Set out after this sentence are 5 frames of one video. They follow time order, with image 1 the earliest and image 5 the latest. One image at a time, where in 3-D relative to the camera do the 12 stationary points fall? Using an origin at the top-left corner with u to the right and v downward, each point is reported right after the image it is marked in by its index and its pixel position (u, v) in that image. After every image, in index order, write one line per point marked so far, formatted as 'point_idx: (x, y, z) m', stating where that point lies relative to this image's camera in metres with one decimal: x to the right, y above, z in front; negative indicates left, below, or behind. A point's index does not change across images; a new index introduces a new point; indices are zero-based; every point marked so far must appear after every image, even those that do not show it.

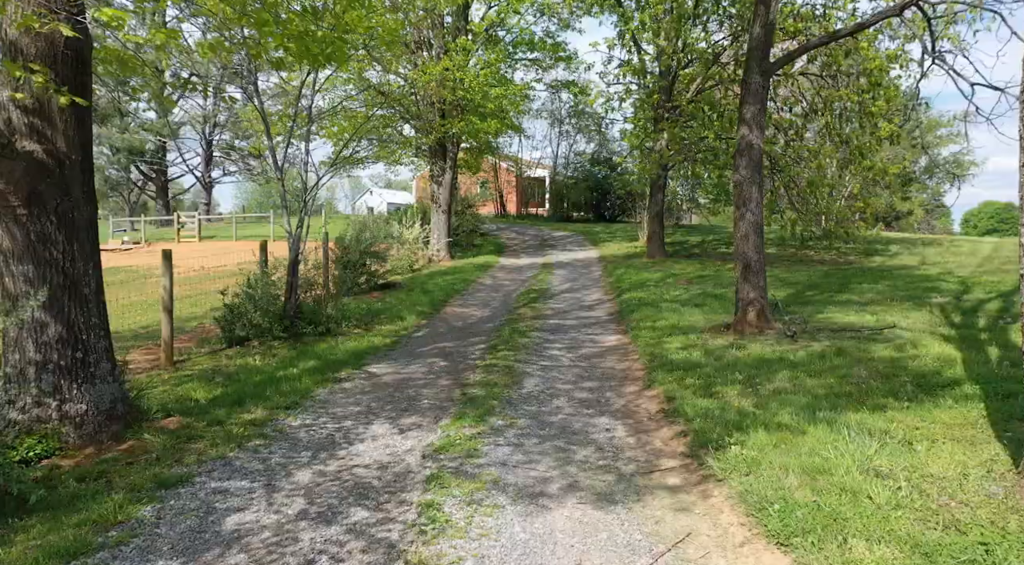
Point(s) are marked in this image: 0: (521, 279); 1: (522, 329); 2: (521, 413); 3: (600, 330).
0: (+0.2, +0.1, +16.4) m
1: (+0.1, -0.6, +9.7) m
2: (+0.1, -1.0, +5.7) m
3: (+1.2, -0.7, +9.6) m
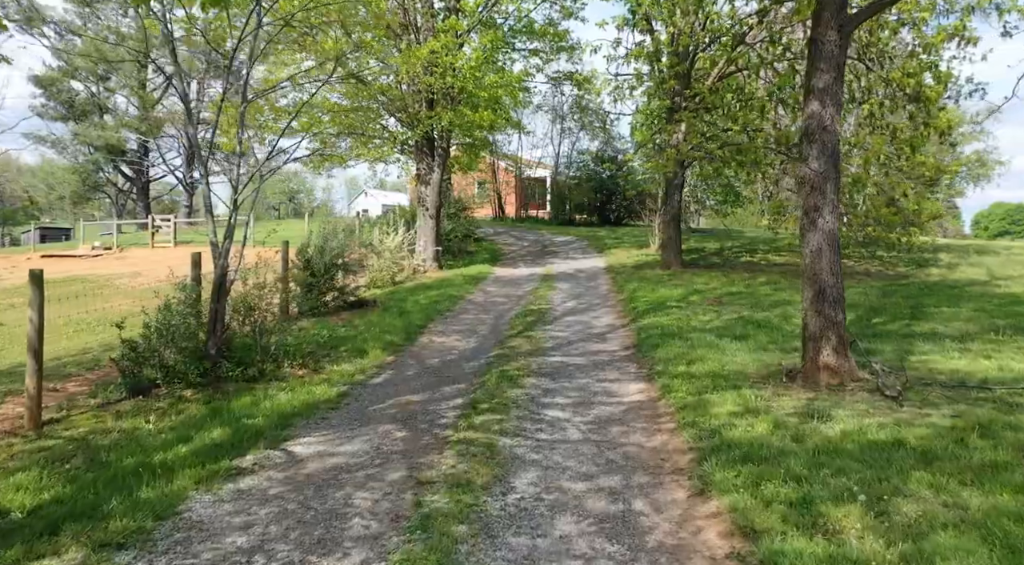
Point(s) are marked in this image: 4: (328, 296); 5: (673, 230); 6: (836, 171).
0: (+0.1, -0.2, +14.2) m
1: (0.0, -0.9, +7.5) m
2: (0.0, -1.3, +3.5) m
3: (+1.1, -0.9, +7.3) m
4: (-3.2, -0.2, +12.6) m
5: (+3.7, +1.2, +16.9) m
6: (+2.7, +0.9, +6.1) m
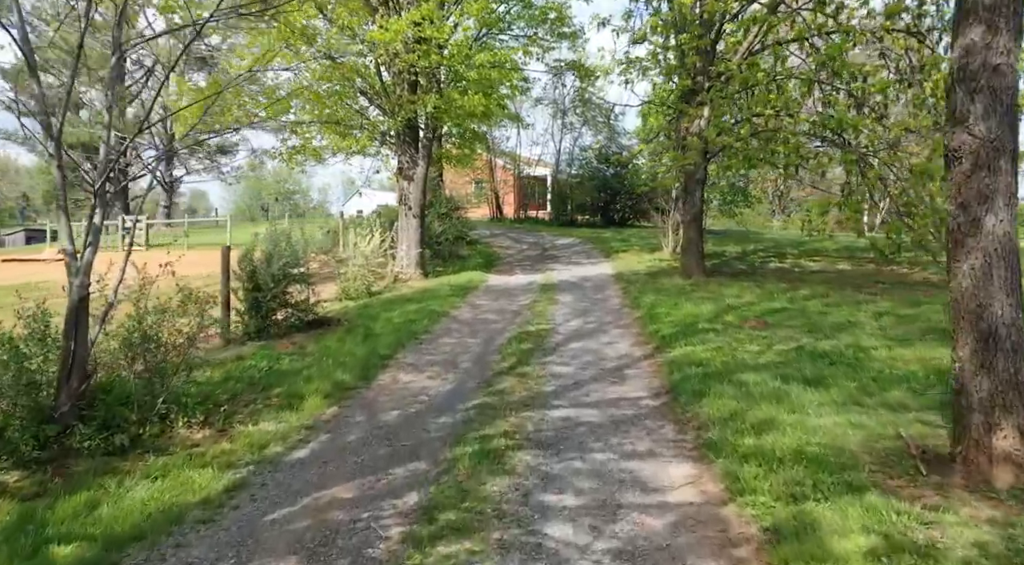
0: (0.0, -0.5, +11.9) m
1: (-0.1, -1.1, +5.1) m
2: (-0.1, -1.5, +1.2) m
3: (+0.9, -1.1, +5.0) m
4: (-3.3, -0.4, +10.3) m
5: (+3.6, +1.0, +14.6) m
6: (+2.6, +0.8, +3.8) m
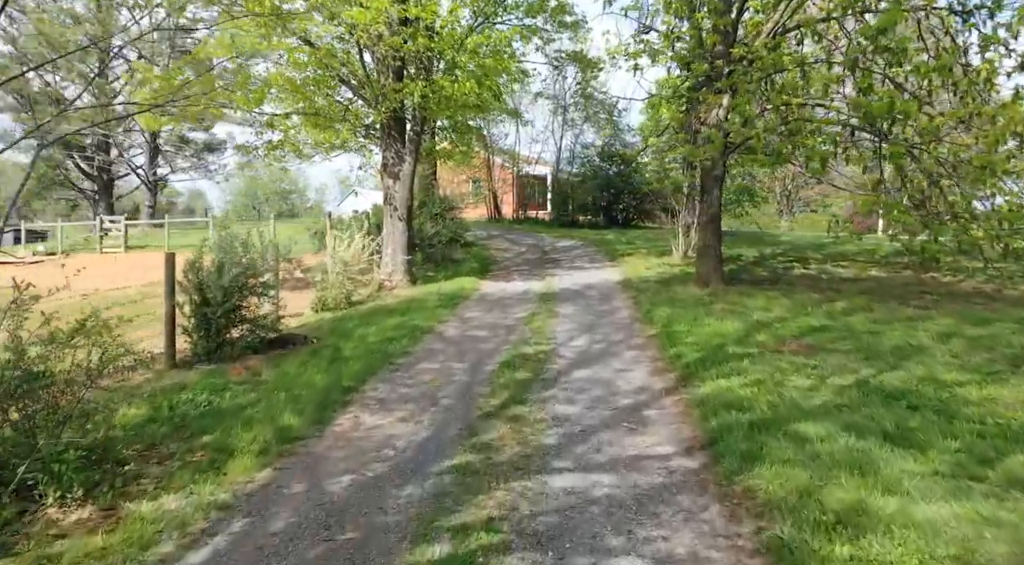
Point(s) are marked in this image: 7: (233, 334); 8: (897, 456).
0: (-0.1, -0.6, +10.4) m
1: (-0.1, -1.3, +3.6) m
2: (-0.2, -1.7, -0.3) m
3: (+0.9, -1.3, +3.5) m
4: (-3.4, -0.6, +8.8) m
5: (+3.6, +0.9, +13.1) m
6: (+2.6, +0.6, +2.3) m
7: (-3.4, -0.6, +8.8) m
8: (+2.3, -1.0, +4.3) m
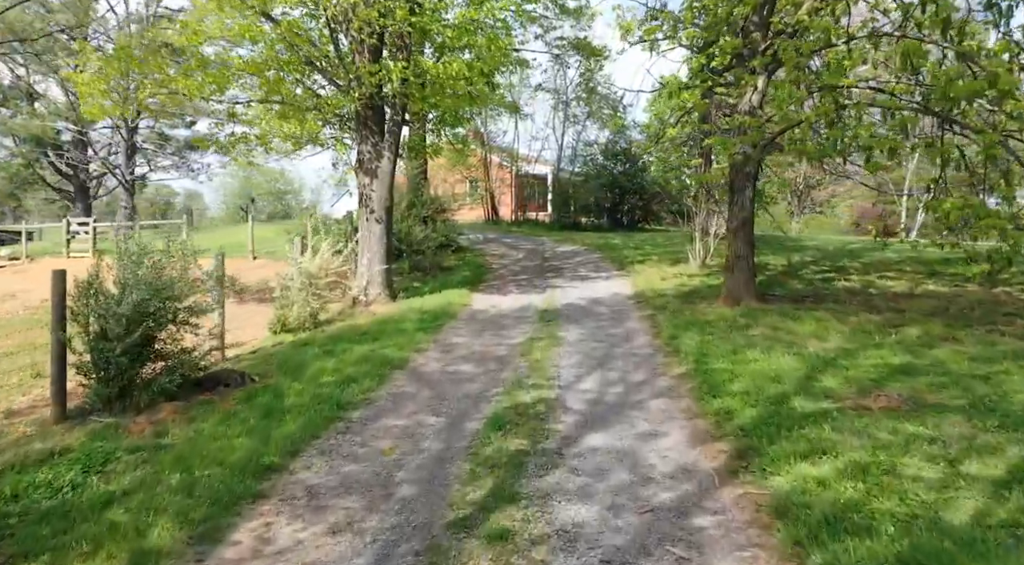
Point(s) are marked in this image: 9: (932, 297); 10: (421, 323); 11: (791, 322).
0: (-0.1, -0.9, +8.4) m
1: (-0.2, -1.5, +1.7) m
2: (-0.3, -1.9, -2.3) m
3: (+0.8, -1.5, +1.5) m
4: (-3.5, -0.8, +6.8) m
5: (+3.5, +0.6, +11.1) m
6: (+2.5, +0.4, +0.3) m
7: (-3.4, -0.9, +6.8) m
8: (+2.2, -1.3, +2.3) m
9: (+6.1, -0.2, +10.6) m
10: (-1.3, -0.6, +10.6) m
11: (+3.5, -0.5, +9.1) m
